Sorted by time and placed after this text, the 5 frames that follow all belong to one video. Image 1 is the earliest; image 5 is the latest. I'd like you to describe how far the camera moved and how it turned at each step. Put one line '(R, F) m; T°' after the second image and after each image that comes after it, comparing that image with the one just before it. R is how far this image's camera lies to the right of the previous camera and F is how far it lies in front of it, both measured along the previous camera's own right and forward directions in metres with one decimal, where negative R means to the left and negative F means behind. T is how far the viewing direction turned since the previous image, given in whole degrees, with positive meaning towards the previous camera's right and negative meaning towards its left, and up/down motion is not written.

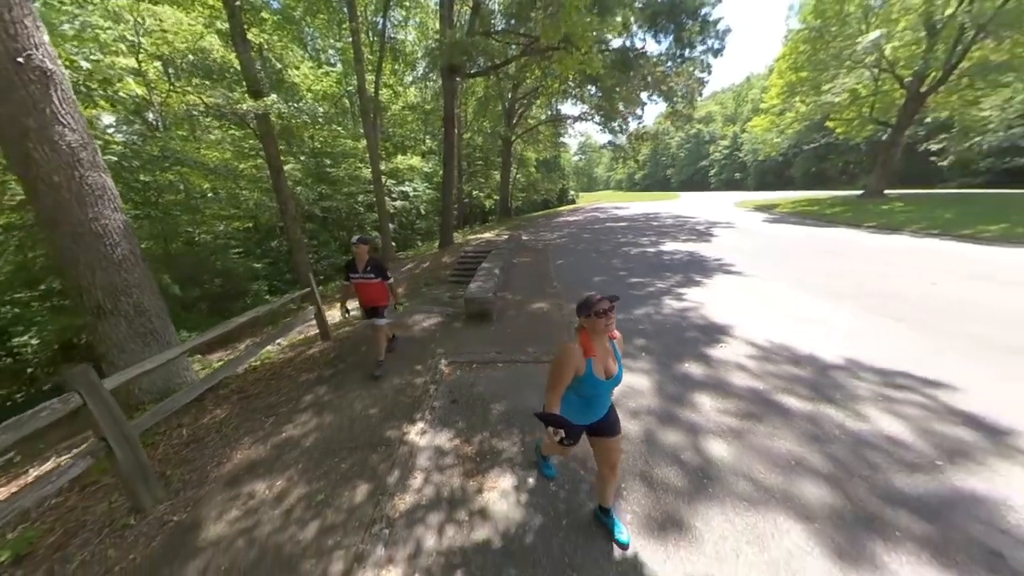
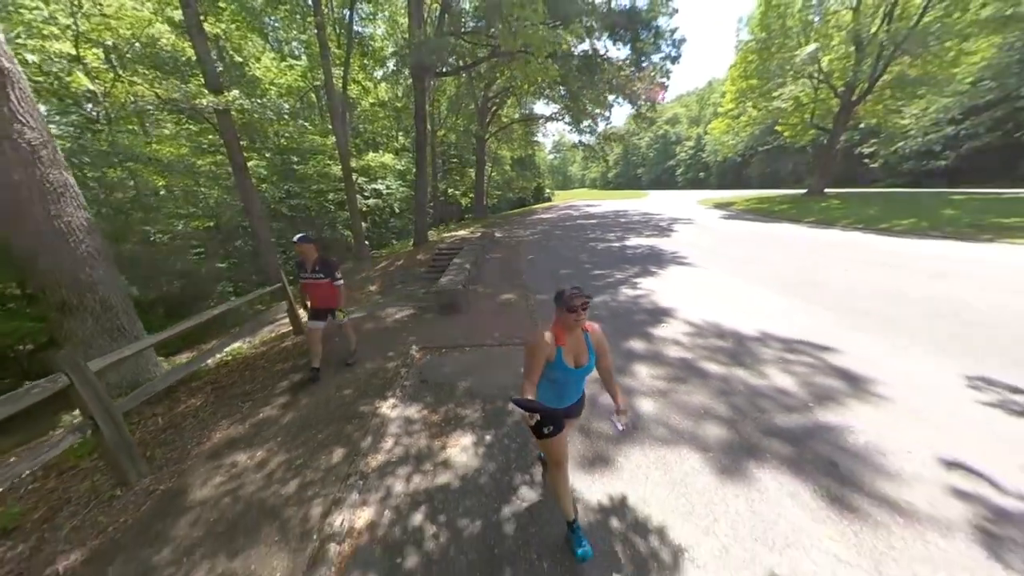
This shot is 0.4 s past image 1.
(+0.2, -0.4) m; +4°
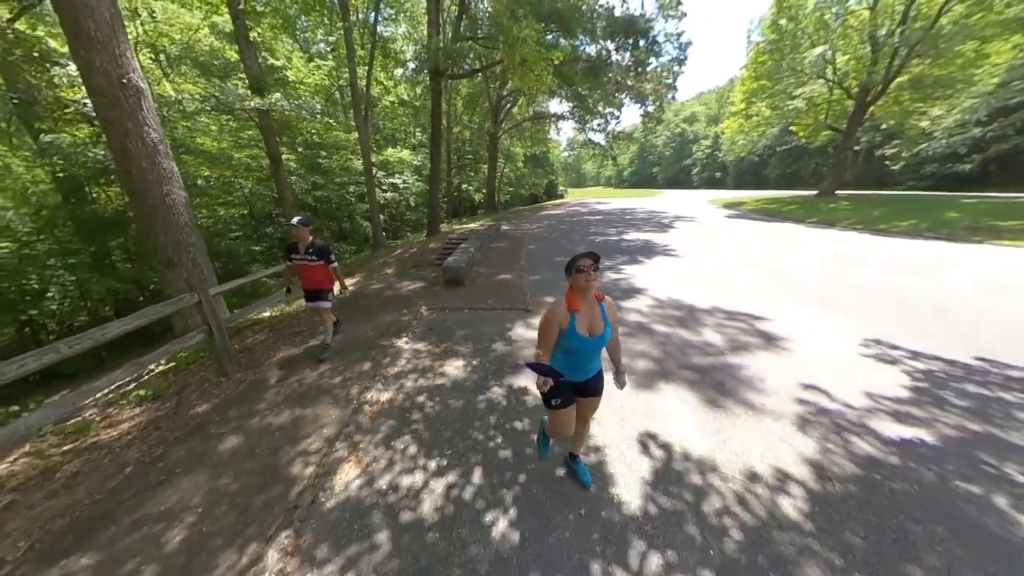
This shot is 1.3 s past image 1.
(+0.4, -1.0) m; -2°
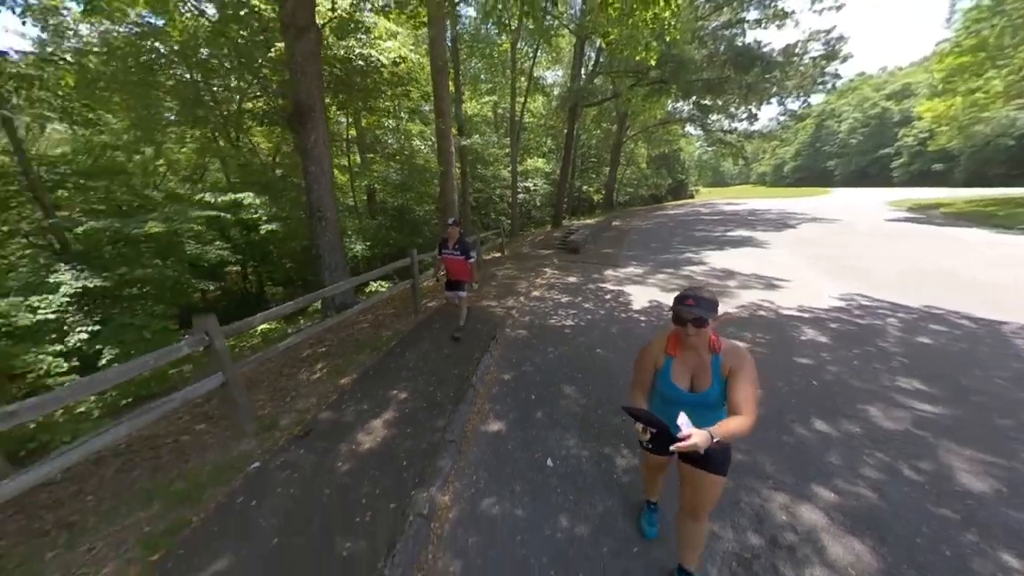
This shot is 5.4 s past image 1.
(+0.6, -4.4) m; -21°
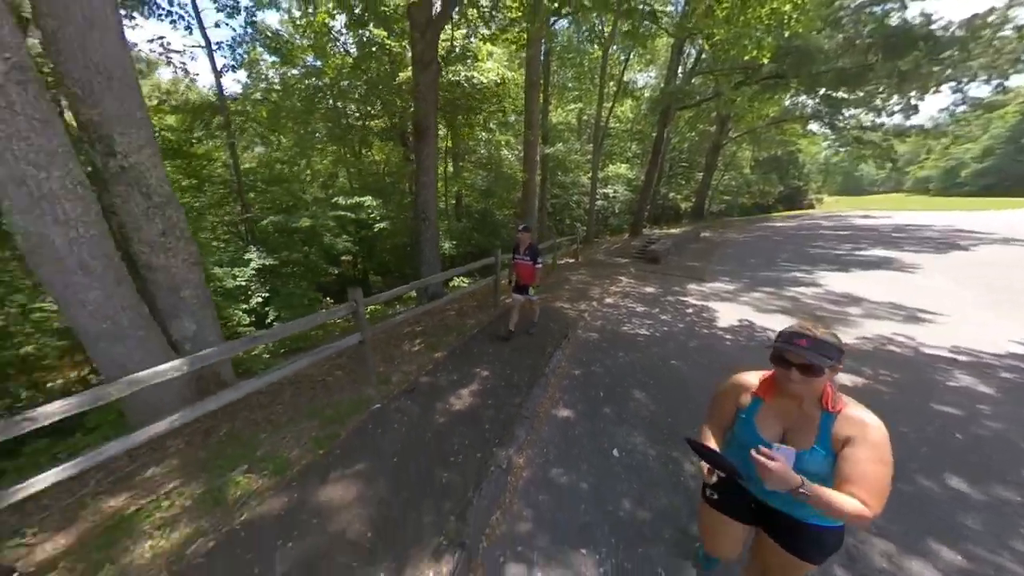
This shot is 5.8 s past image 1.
(-0.1, -0.4) m; -13°
